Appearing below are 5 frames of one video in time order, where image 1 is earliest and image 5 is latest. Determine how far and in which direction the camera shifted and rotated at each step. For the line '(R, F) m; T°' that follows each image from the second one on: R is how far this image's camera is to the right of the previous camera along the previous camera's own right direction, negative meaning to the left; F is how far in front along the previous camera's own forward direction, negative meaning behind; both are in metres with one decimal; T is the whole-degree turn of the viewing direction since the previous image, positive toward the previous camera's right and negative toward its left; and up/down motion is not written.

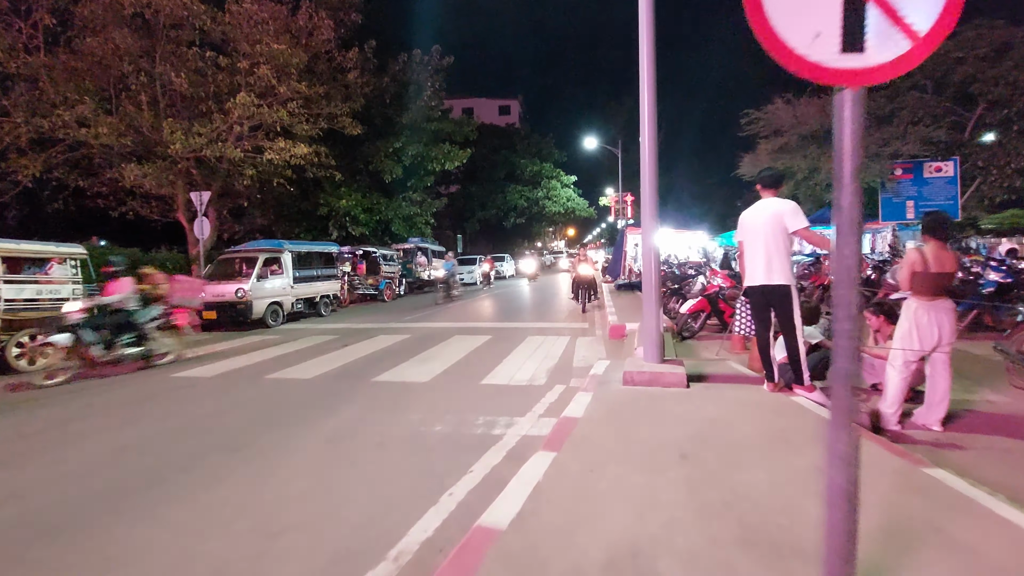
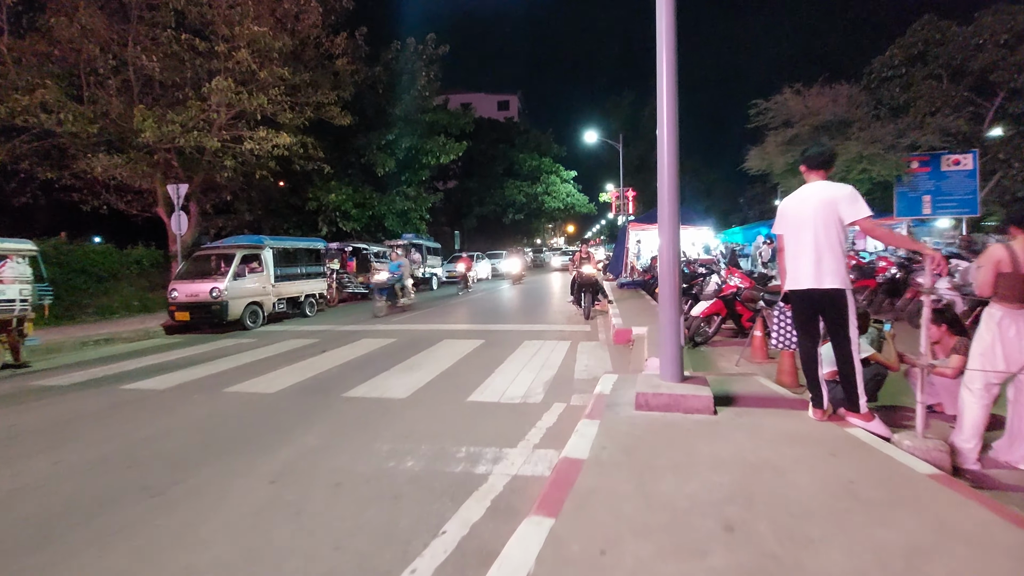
(+0.1, +1.0) m; 0°
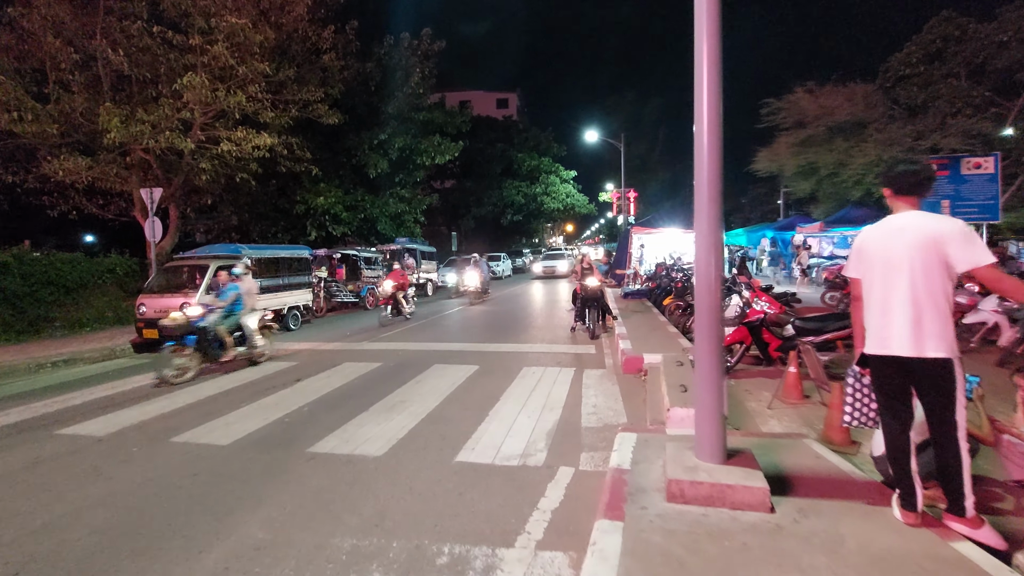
(0.0, +1.1) m; 0°
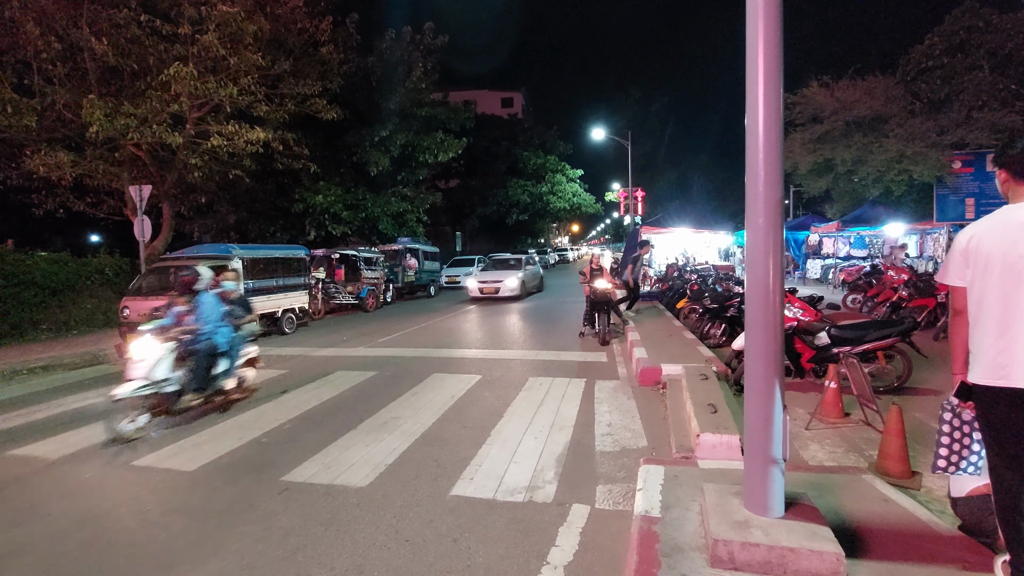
(0.0, +0.7) m; 0°
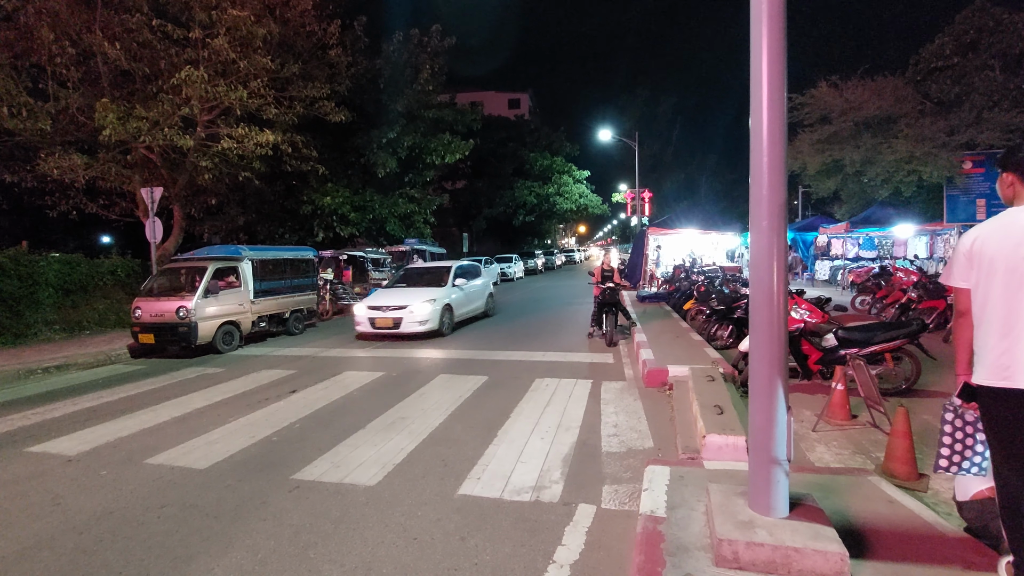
(0.0, 0.0) m; -1°
